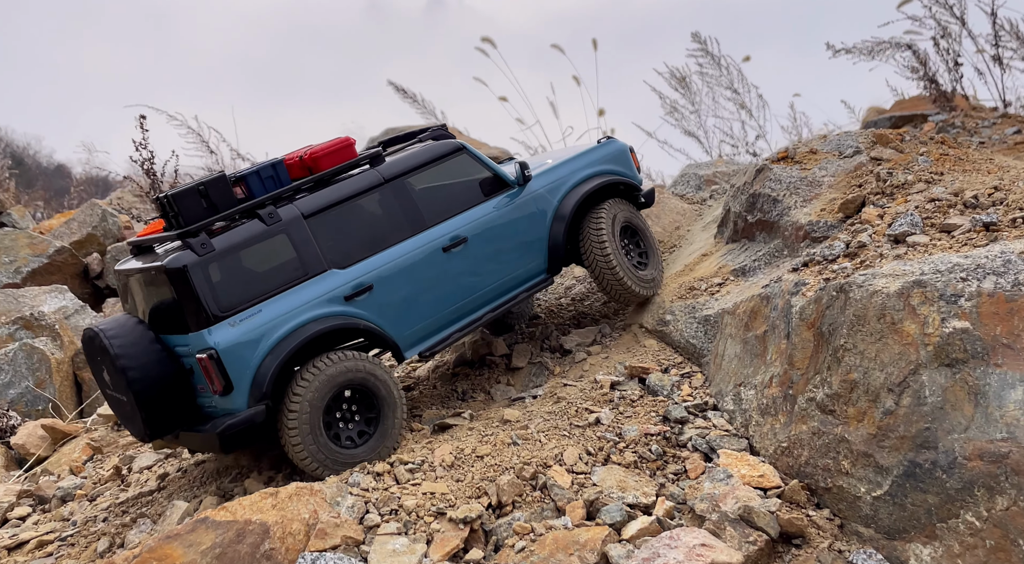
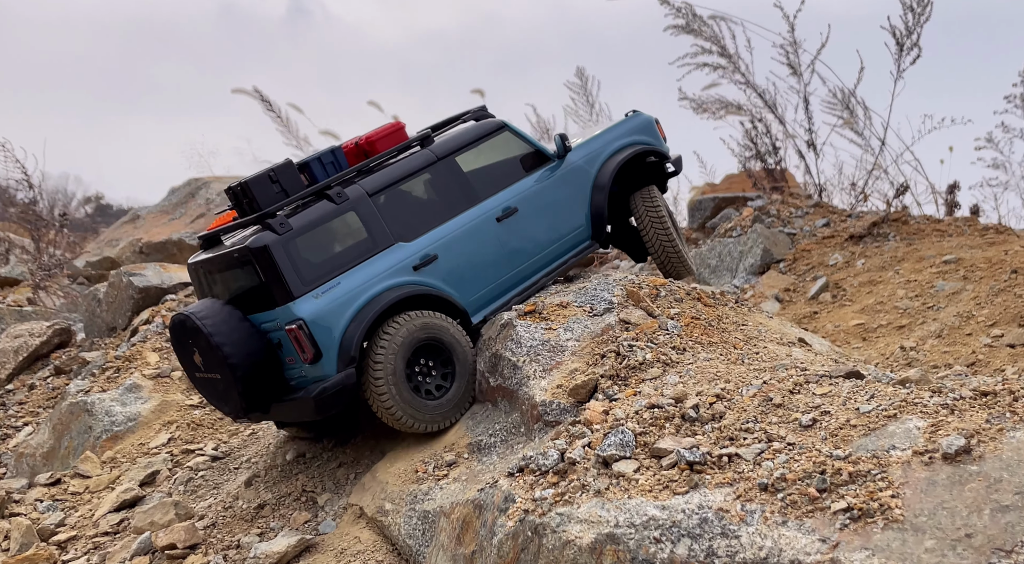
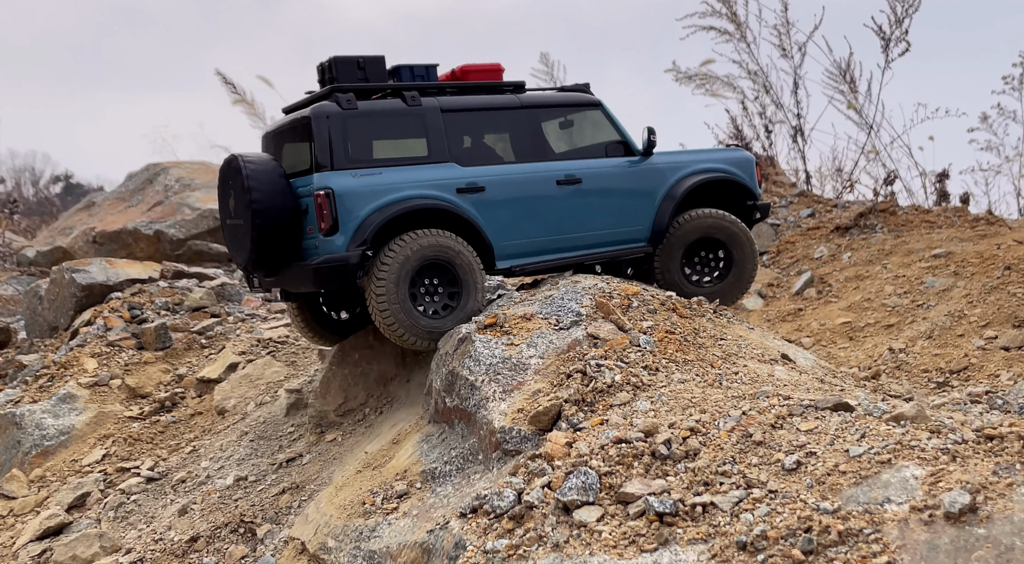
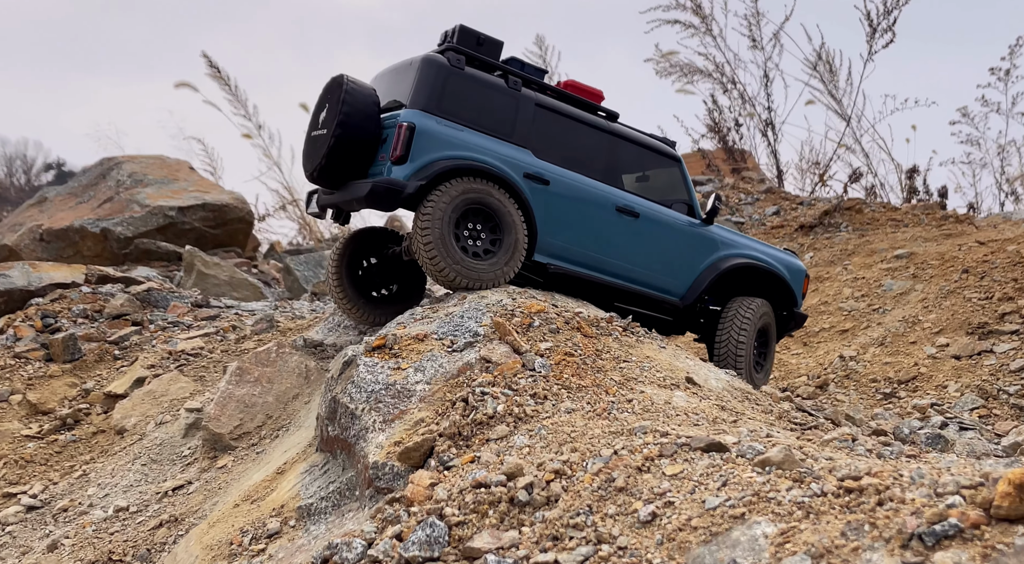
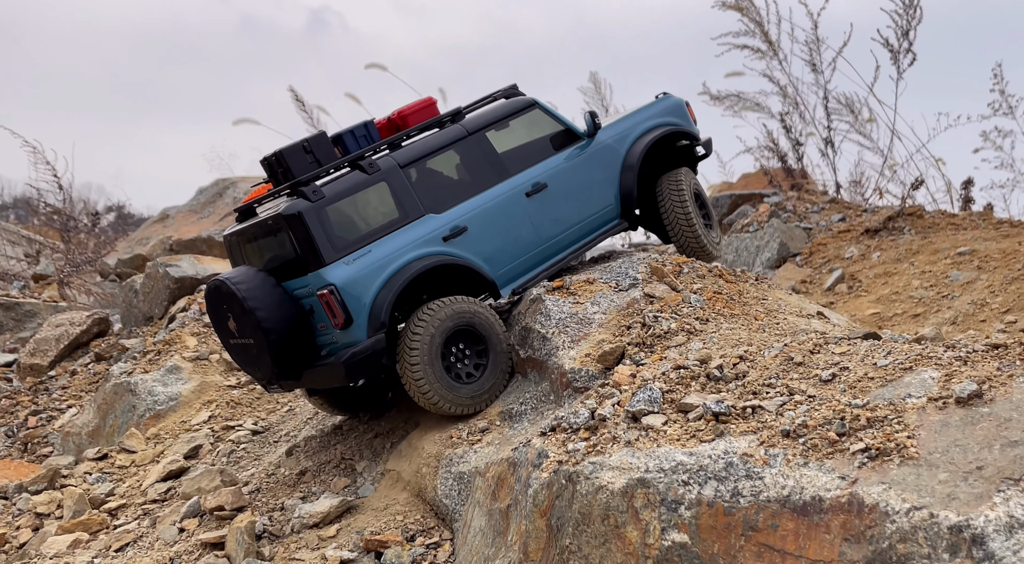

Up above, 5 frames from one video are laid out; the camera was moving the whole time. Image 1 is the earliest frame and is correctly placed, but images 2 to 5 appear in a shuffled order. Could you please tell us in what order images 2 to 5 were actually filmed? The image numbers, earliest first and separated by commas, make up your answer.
5, 2, 3, 4
